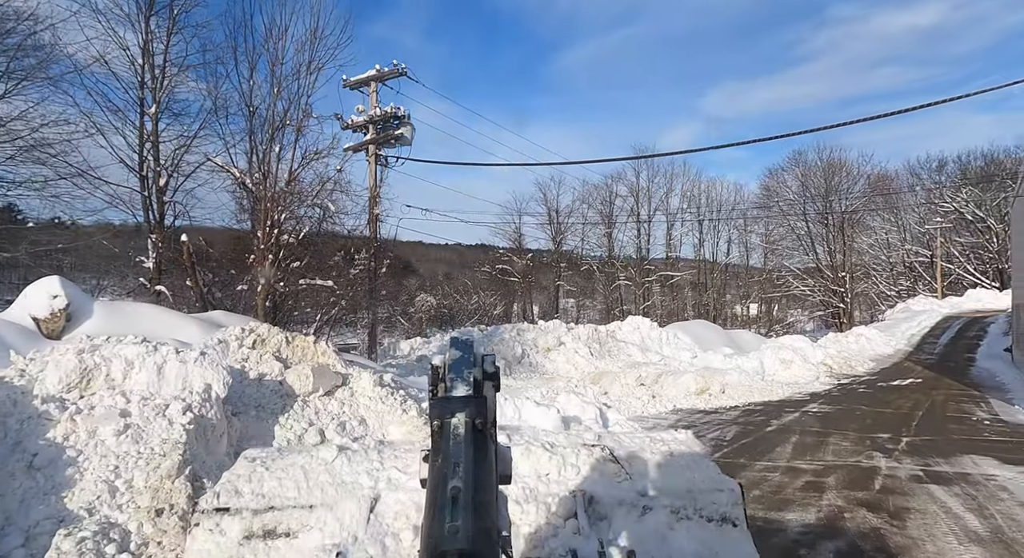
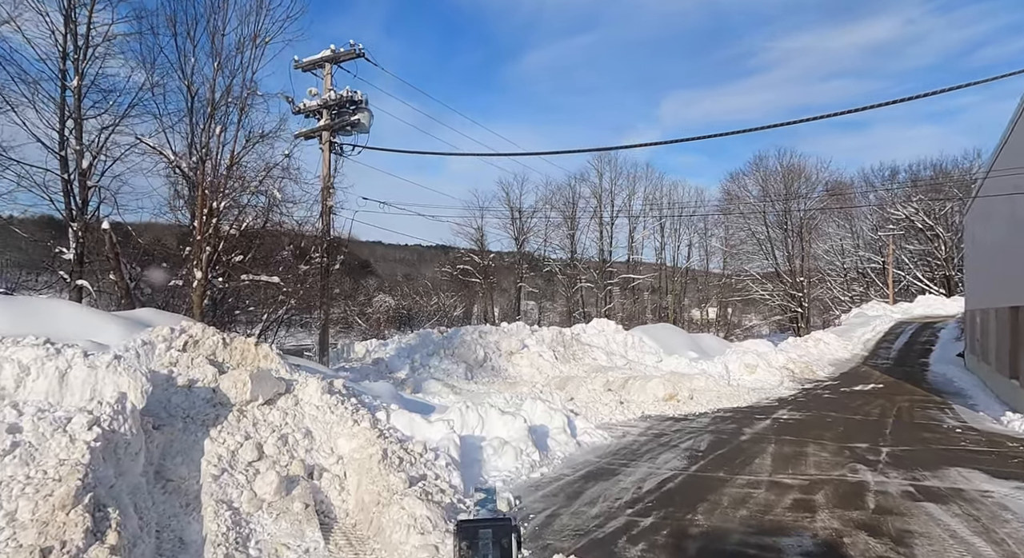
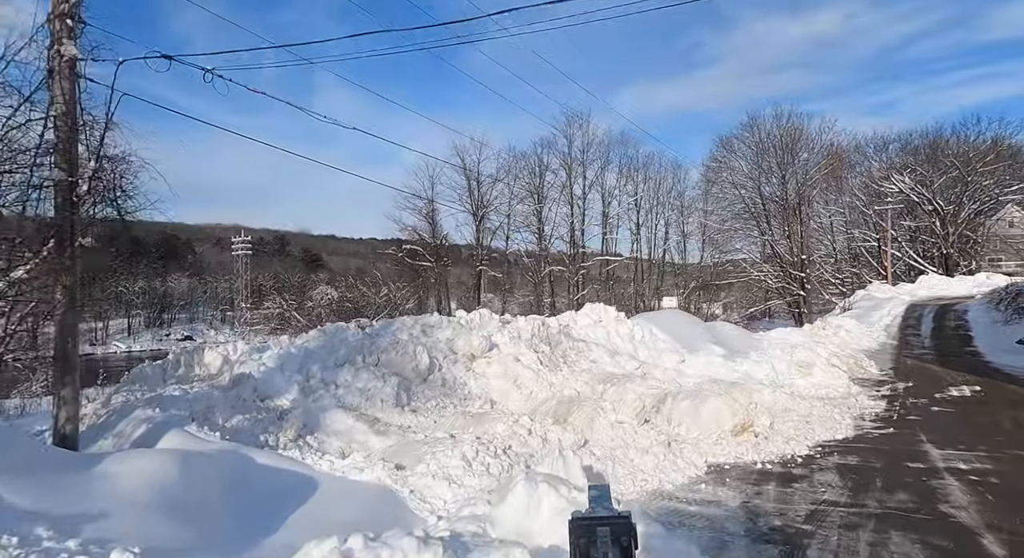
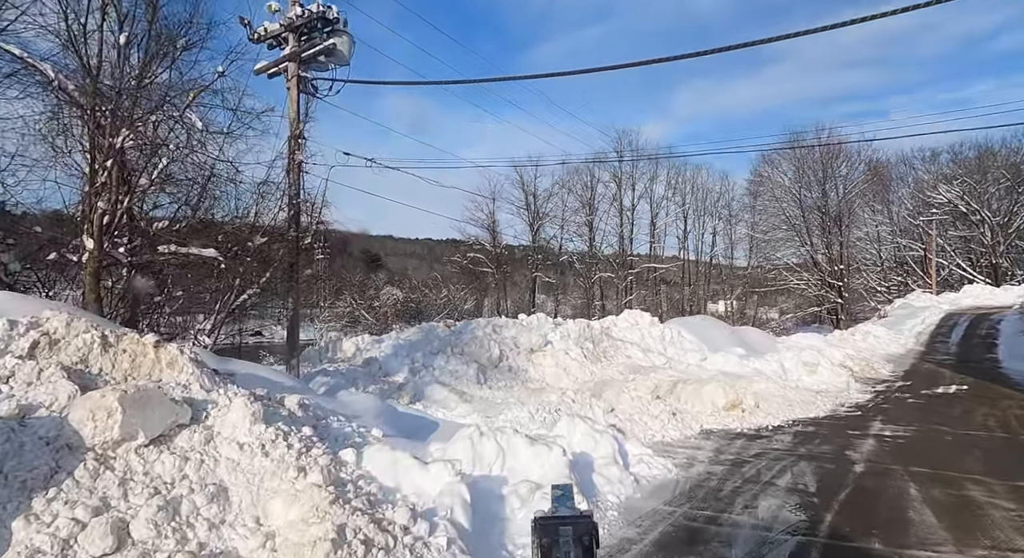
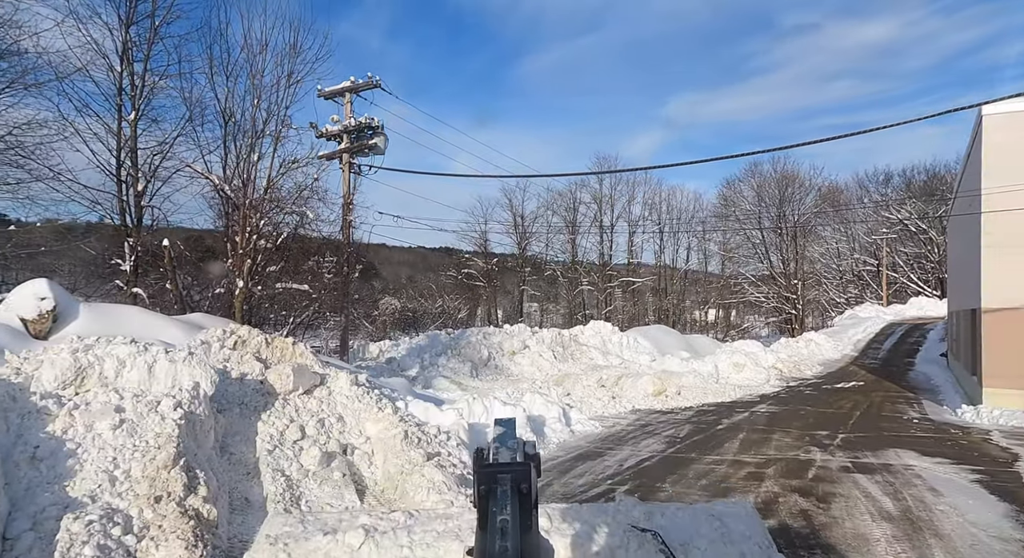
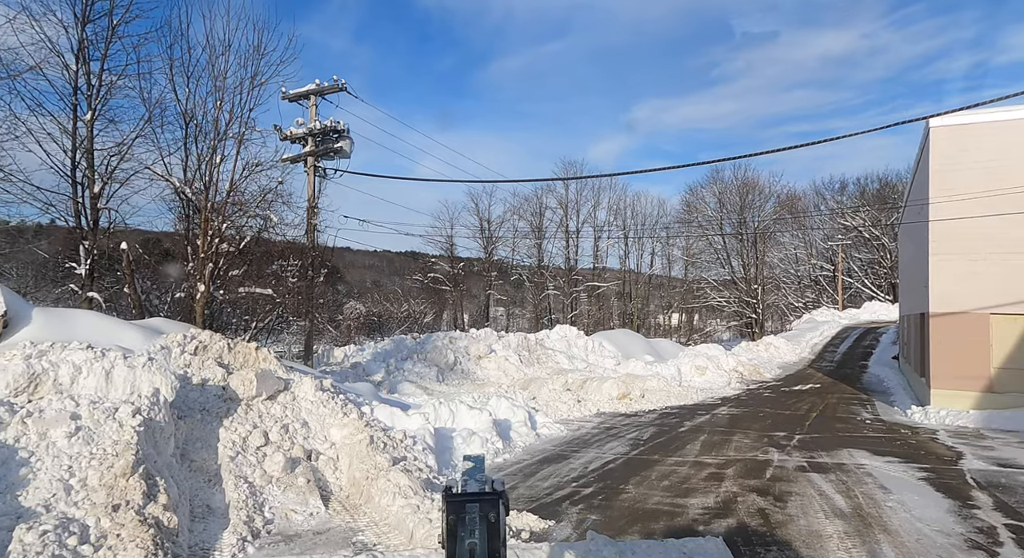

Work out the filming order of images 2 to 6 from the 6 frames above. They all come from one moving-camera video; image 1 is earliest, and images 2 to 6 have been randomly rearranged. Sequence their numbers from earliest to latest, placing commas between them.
5, 6, 2, 4, 3
